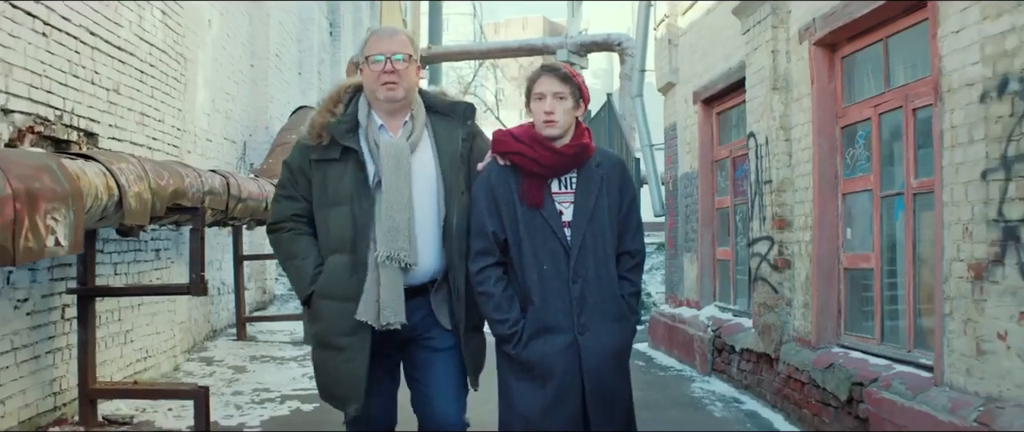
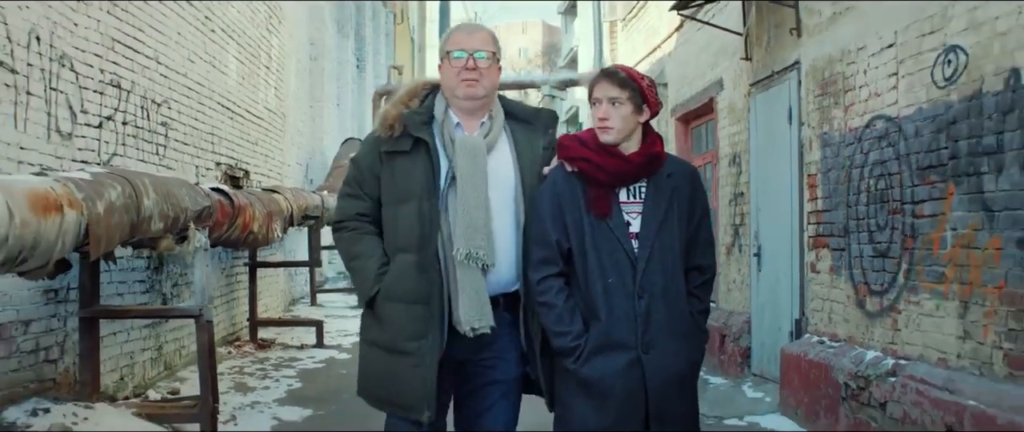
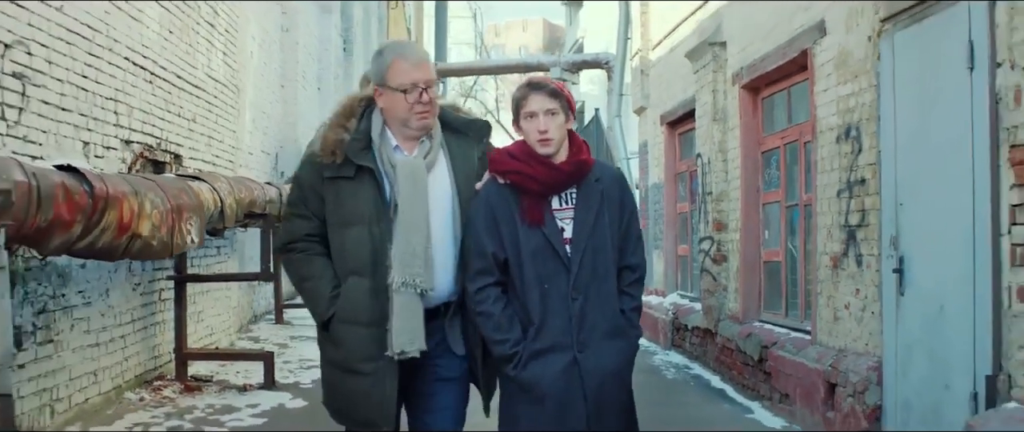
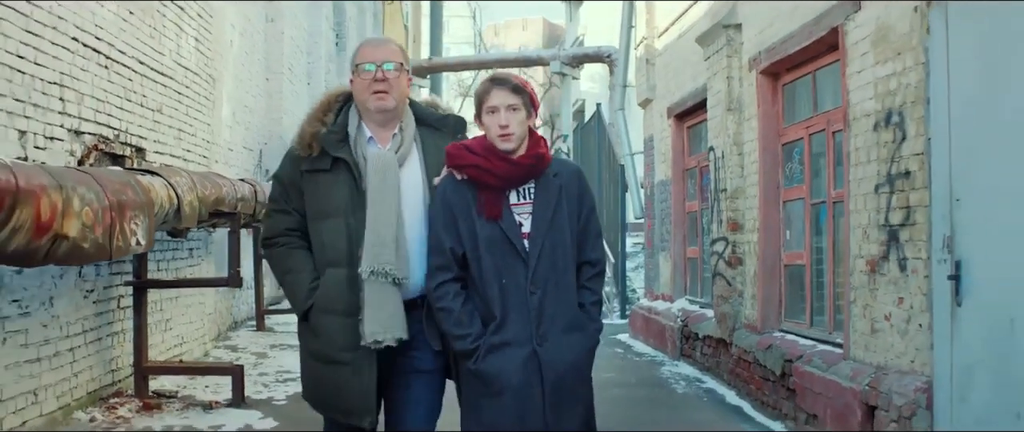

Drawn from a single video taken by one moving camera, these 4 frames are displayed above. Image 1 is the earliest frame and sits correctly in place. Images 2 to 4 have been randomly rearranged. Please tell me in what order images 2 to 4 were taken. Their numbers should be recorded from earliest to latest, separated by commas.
4, 3, 2
